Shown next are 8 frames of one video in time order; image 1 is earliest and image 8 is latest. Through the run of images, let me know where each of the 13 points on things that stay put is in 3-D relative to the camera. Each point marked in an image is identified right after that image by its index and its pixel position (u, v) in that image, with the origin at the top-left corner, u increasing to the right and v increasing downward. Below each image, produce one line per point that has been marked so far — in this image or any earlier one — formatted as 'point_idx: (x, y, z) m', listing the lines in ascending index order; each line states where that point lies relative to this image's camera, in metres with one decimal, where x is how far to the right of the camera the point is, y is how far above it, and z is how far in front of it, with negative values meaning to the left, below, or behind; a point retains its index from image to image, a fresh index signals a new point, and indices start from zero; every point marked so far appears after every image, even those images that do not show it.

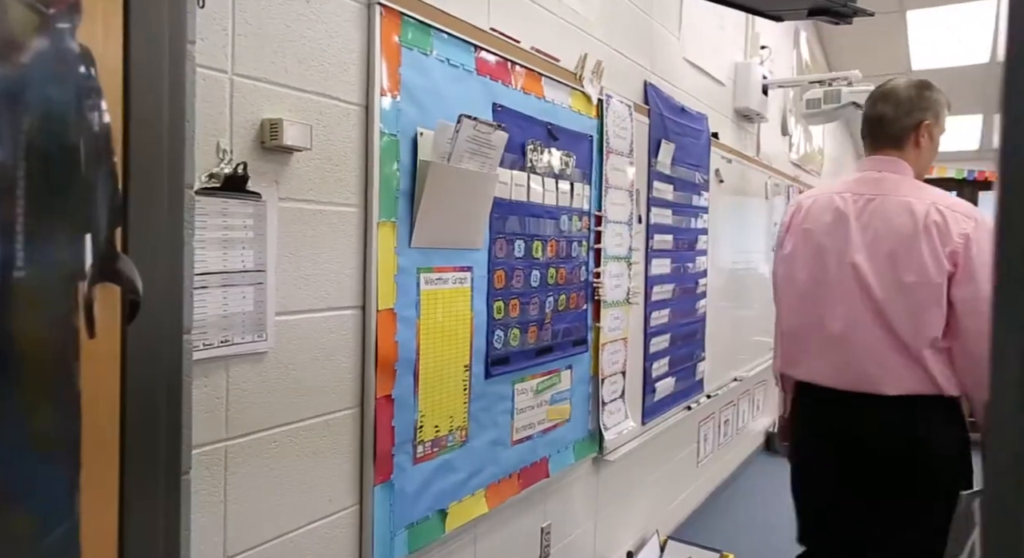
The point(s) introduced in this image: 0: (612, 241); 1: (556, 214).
0: (+0.3, +0.1, +2.4) m
1: (+0.1, +0.2, +2.0) m
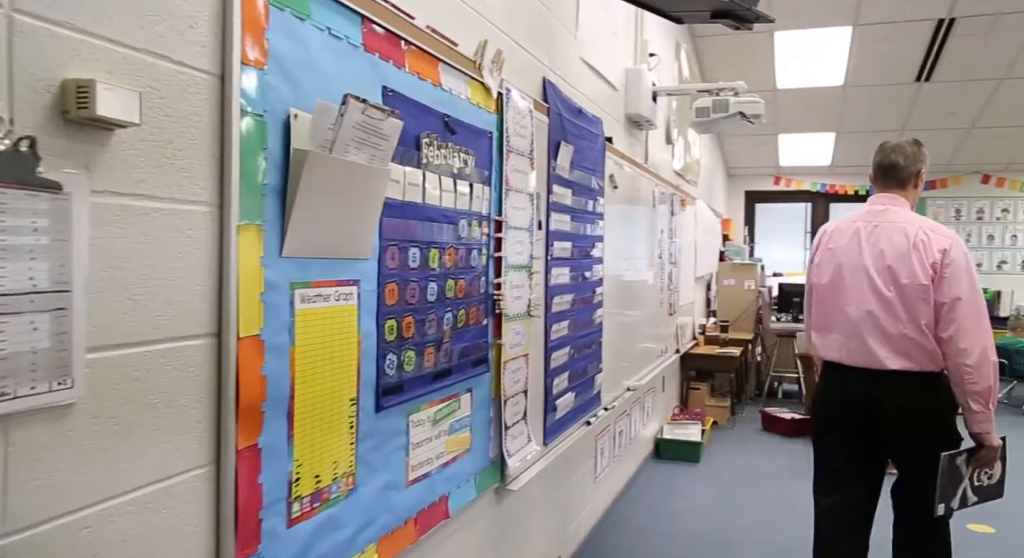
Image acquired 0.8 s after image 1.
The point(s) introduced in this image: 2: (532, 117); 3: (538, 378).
0: (0.0, +0.1, +2.2) m
1: (-0.2, +0.2, +1.8) m
2: (+0.1, +0.5, +2.3) m
3: (+0.1, -0.4, +2.5) m
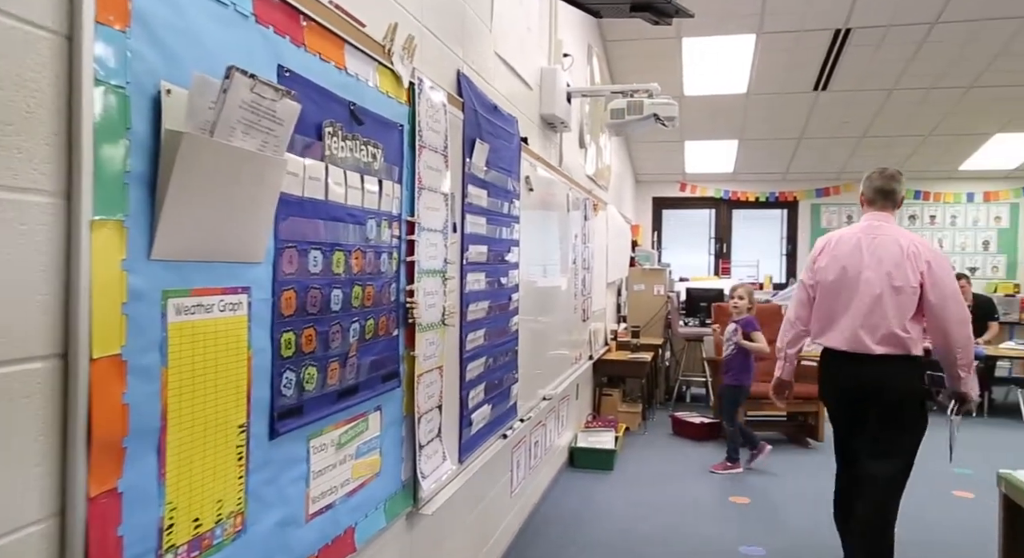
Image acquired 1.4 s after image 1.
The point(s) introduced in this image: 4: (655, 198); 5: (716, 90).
0: (-0.3, +0.1, +2.0) m
1: (-0.4, +0.1, +1.6) m
2: (-0.2, +0.5, +2.2) m
3: (-0.2, -0.4, +2.3) m
4: (+1.7, +1.0, +8.3) m
5: (+1.7, +1.6, +5.7) m
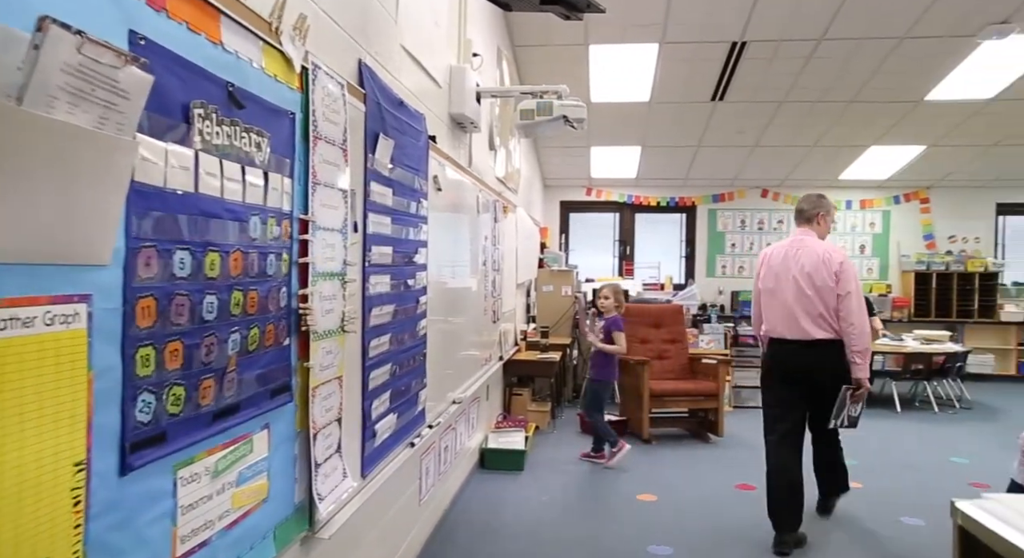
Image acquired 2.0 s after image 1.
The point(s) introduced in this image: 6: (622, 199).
0: (-0.5, +0.1, +1.8) m
1: (-0.6, +0.1, +1.4) m
2: (-0.5, +0.5, +2.0) m
3: (-0.5, -0.4, +2.1) m
4: (+0.6, +0.9, +8.3) m
5: (+0.9, +1.6, +5.8) m
6: (+1.3, +1.0, +8.2) m
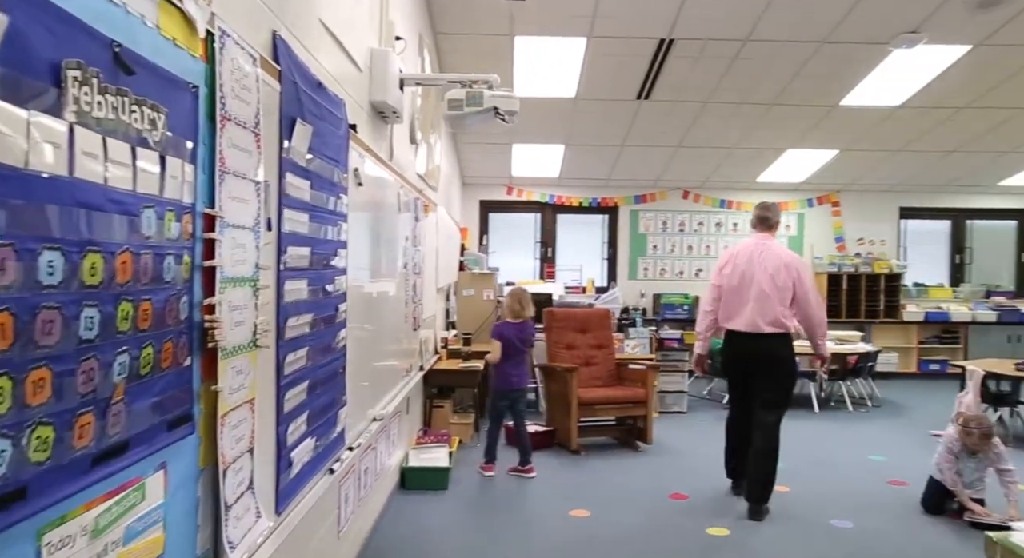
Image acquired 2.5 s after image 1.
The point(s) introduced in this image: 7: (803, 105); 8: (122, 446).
0: (-0.6, +0.1, +1.6) m
1: (-0.6, +0.1, +1.1) m
2: (-0.6, +0.5, +1.7) m
3: (-0.7, -0.4, +1.8) m
4: (-0.4, +0.9, +8.2) m
5: (+0.3, +1.5, +5.6) m
6: (+0.4, +1.0, +8.1) m
7: (+2.4, +1.4, +5.5) m
8: (-0.7, -0.3, +1.1) m
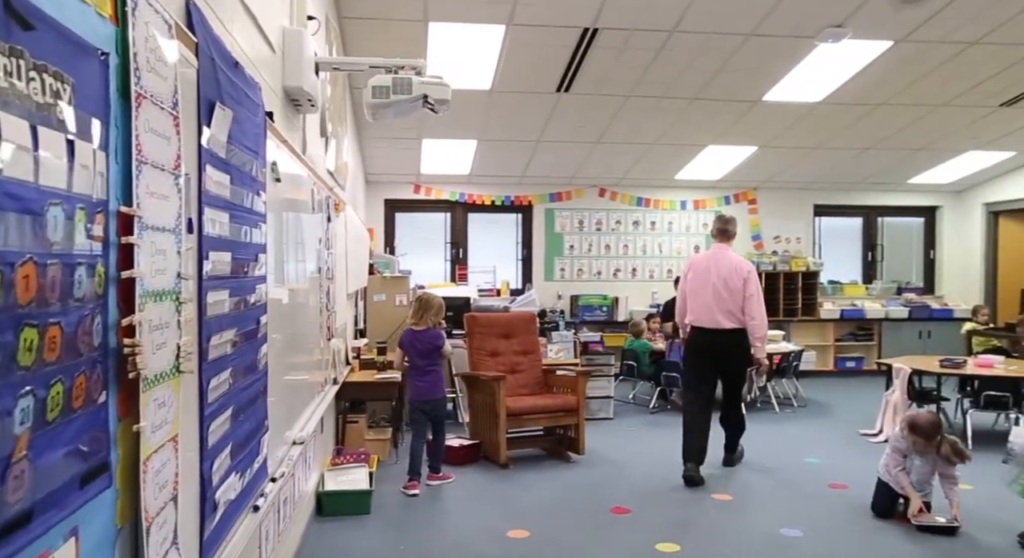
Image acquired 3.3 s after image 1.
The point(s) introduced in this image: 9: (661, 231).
0: (-0.7, 0.0, +1.2) m
1: (-0.6, +0.1, +0.8) m
2: (-0.7, +0.5, +1.3) m
3: (-0.7, -0.4, +1.5) m
4: (-1.4, +0.9, +7.8) m
5: (-0.4, +1.5, +5.4) m
6: (-0.7, +0.9, +7.9) m
7: (+1.7, +1.5, +5.6) m
8: (-0.6, -0.3, +0.8) m
9: (+1.7, +0.6, +8.1) m
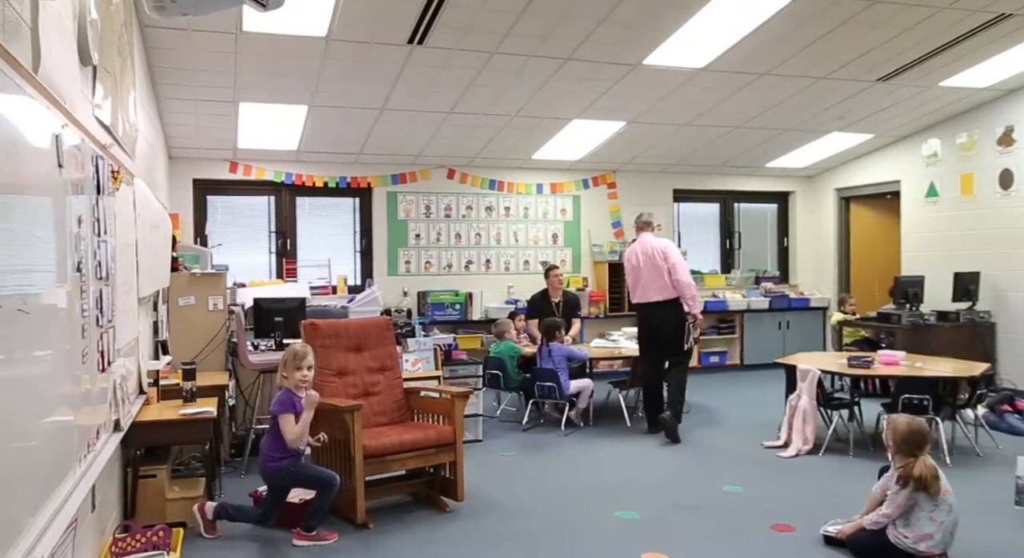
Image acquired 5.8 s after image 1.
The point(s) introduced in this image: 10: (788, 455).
0: (-0.5, 0.0, 0.0) m
1: (-0.4, +0.1, -0.3) m
2: (-0.6, +0.4, +0.2) m
3: (-0.7, -0.5, +0.3) m
4: (-2.9, +0.9, +6.2) m
5: (-1.3, +1.5, +4.1) m
6: (-2.2, +1.0, +6.5) m
7: (+0.7, +1.5, +4.8) m
8: (-0.4, -0.3, -0.3) m
9: (+0.1, +0.7, +7.3) m
10: (+1.7, -1.1, +4.3) m
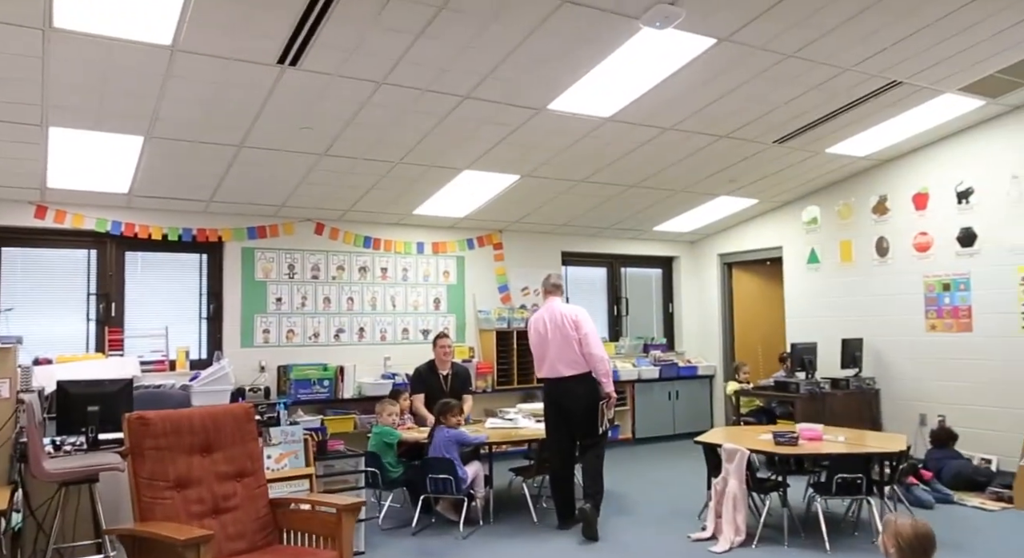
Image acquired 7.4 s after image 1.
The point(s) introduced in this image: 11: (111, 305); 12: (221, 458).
0: (-0.2, 0.0, -0.7) m
1: (+0.1, +0.1, -1.1) m
2: (-0.3, +0.5, -0.6) m
3: (-0.3, -0.5, -0.5) m
4: (-3.8, +0.4, +4.9) m
5: (-1.8, +1.2, +3.2) m
6: (-3.2, +0.4, +5.3) m
7: (0.0, +1.1, +4.3) m
8: (+0.1, -0.3, -1.1) m
9: (-1.1, 0.0, +6.6) m
10: (+1.2, -1.5, +3.8) m
11: (-3.1, -0.2, +5.3) m
12: (-1.2, -0.8, +2.9) m
